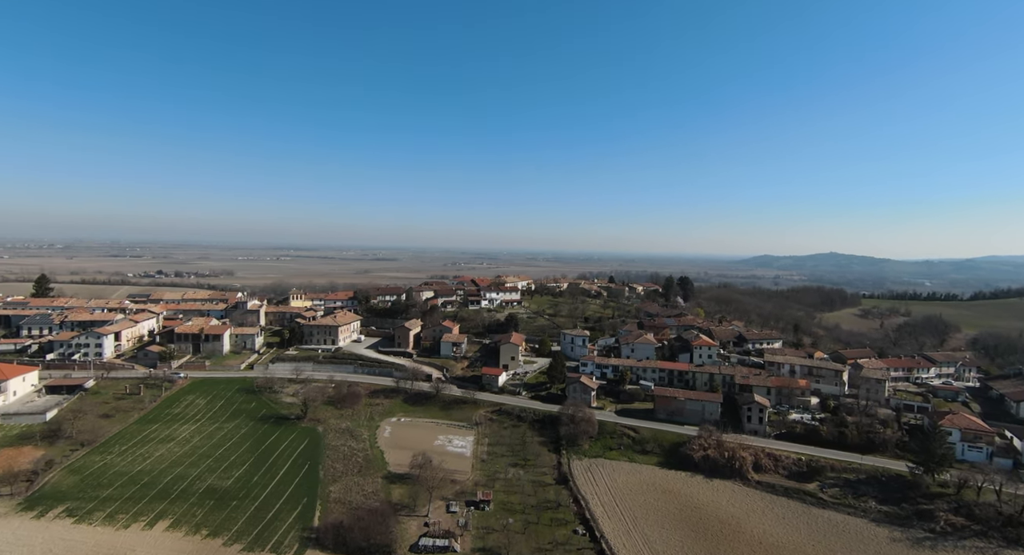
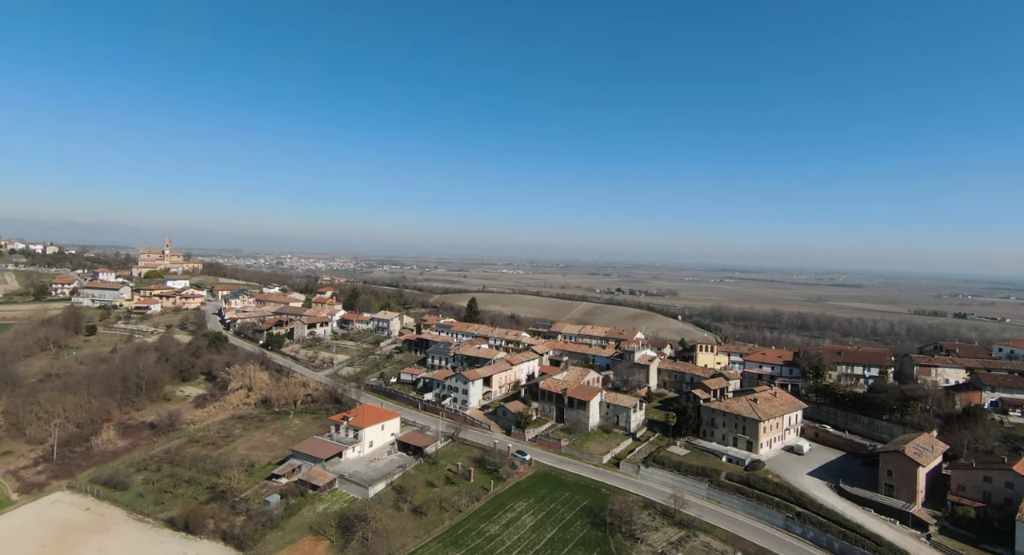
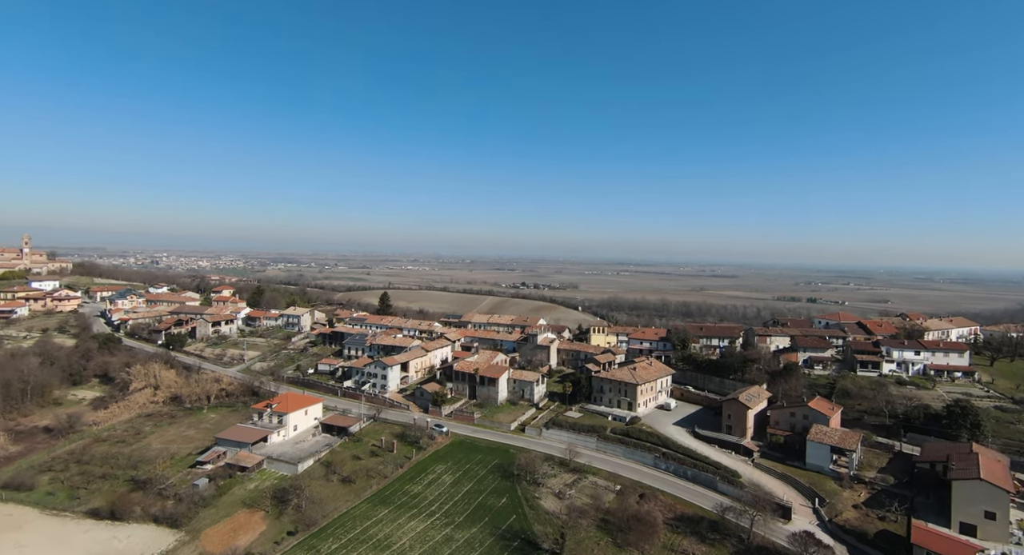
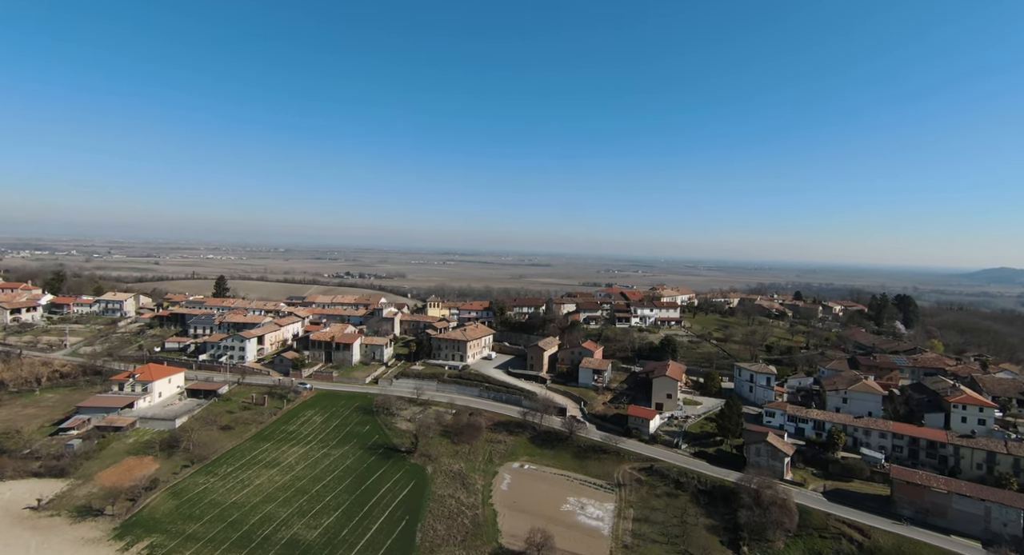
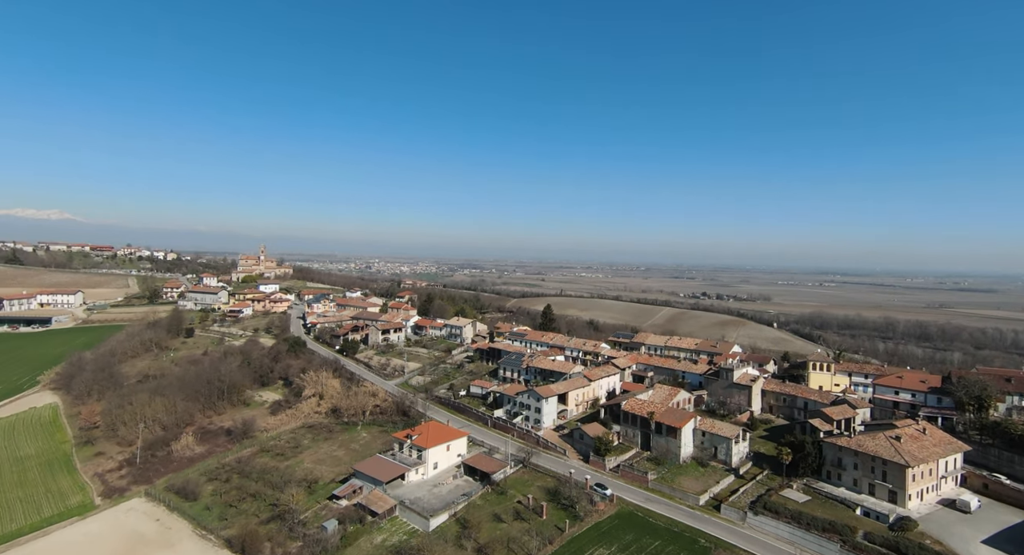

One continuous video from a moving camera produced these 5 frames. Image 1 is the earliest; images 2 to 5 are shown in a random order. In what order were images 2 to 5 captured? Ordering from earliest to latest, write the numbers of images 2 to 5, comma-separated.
4, 3, 2, 5
